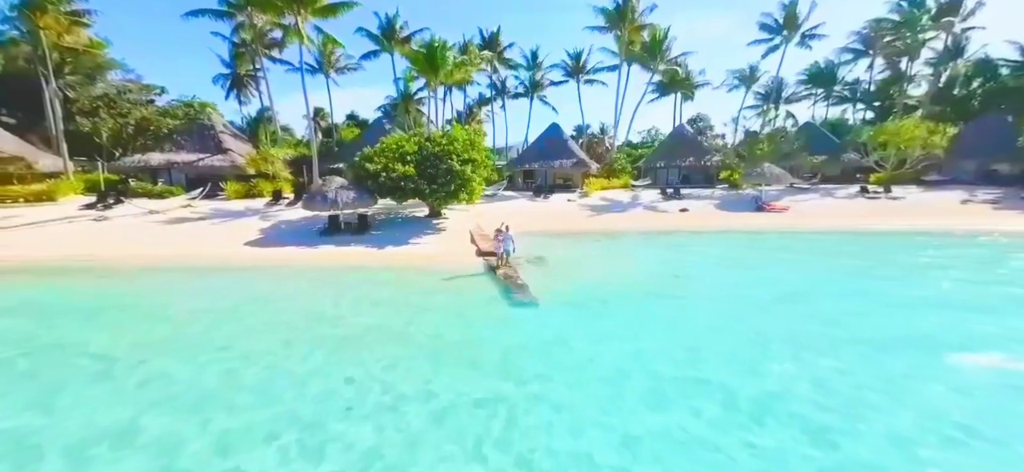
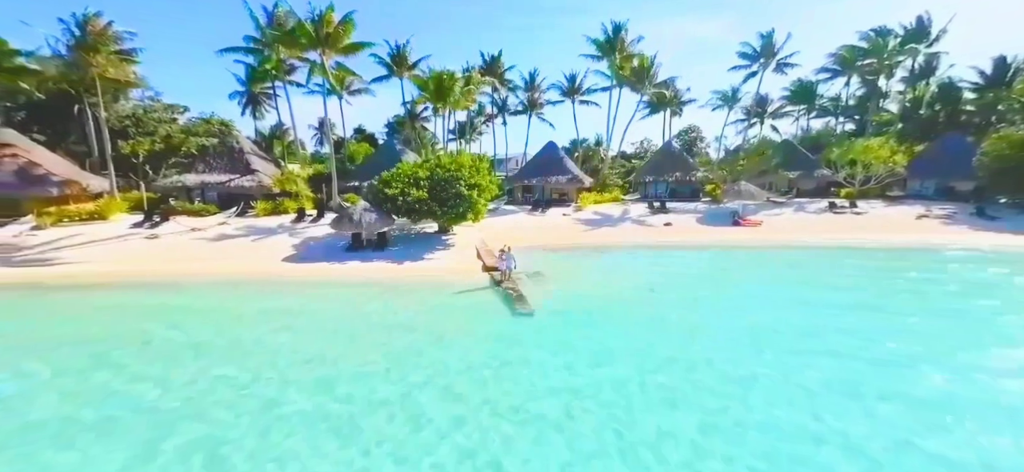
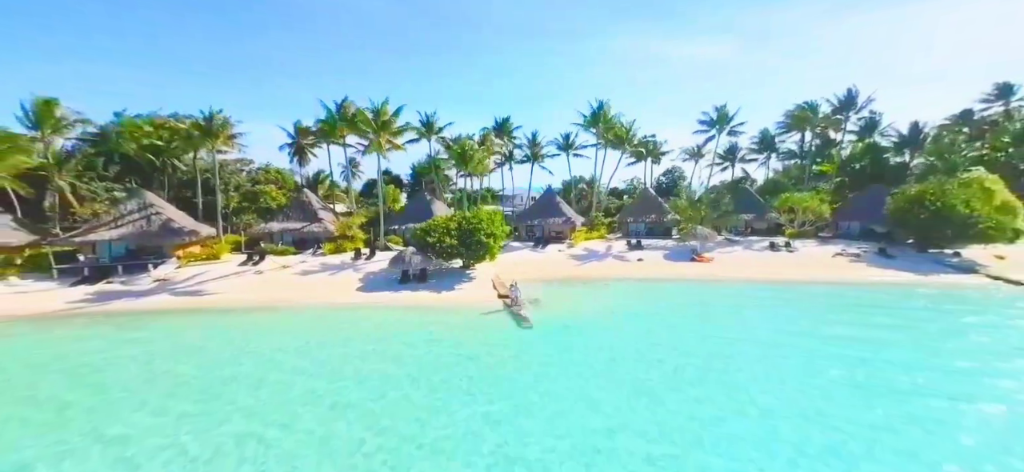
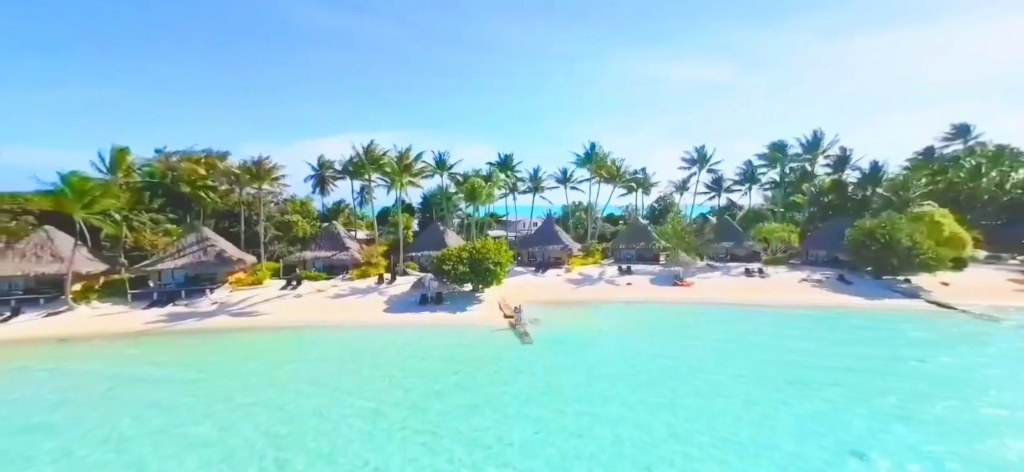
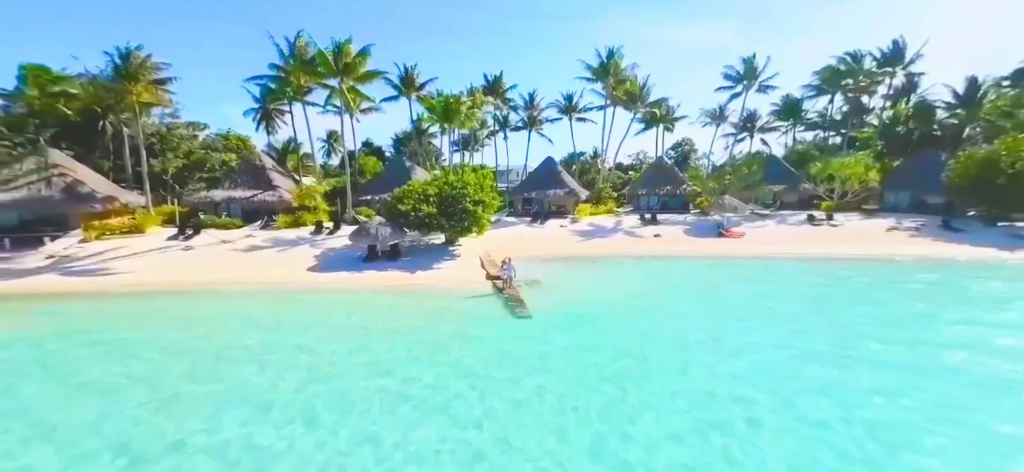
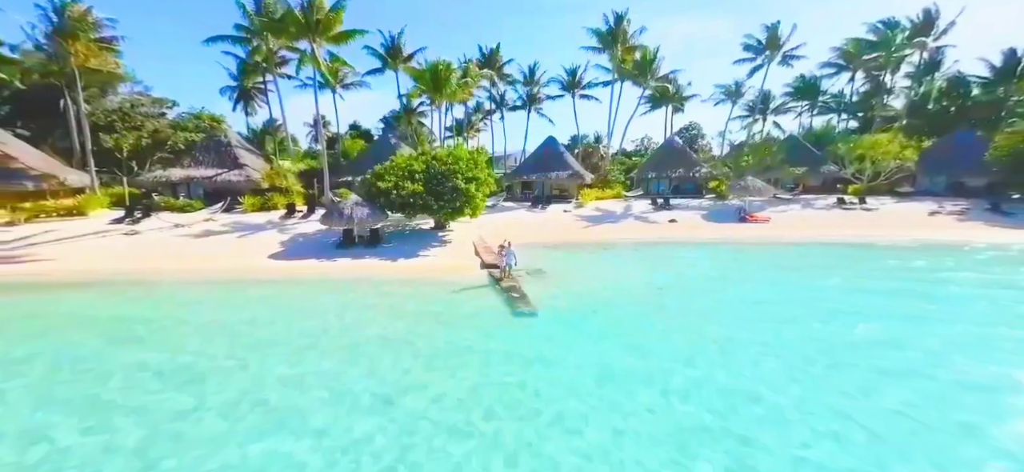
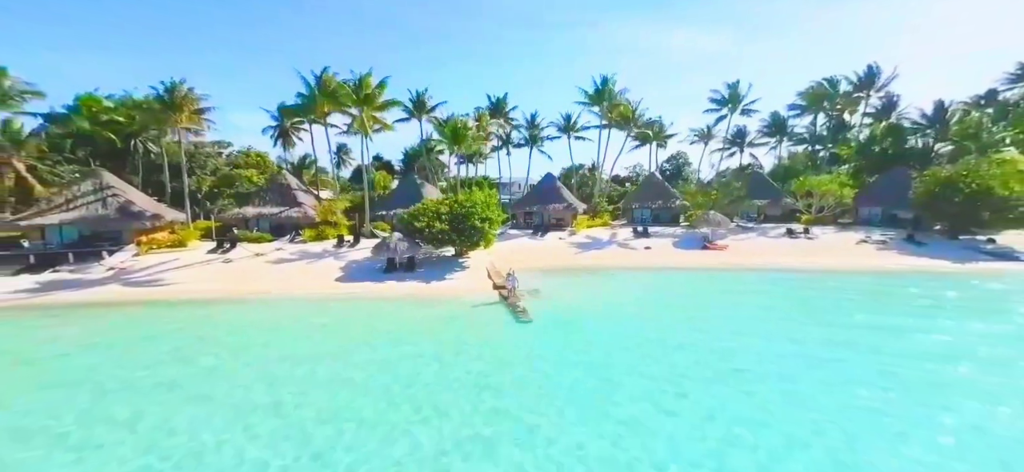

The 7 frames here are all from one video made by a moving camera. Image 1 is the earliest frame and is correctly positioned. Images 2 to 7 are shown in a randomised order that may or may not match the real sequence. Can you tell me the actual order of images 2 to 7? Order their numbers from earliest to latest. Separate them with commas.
6, 2, 5, 7, 3, 4
